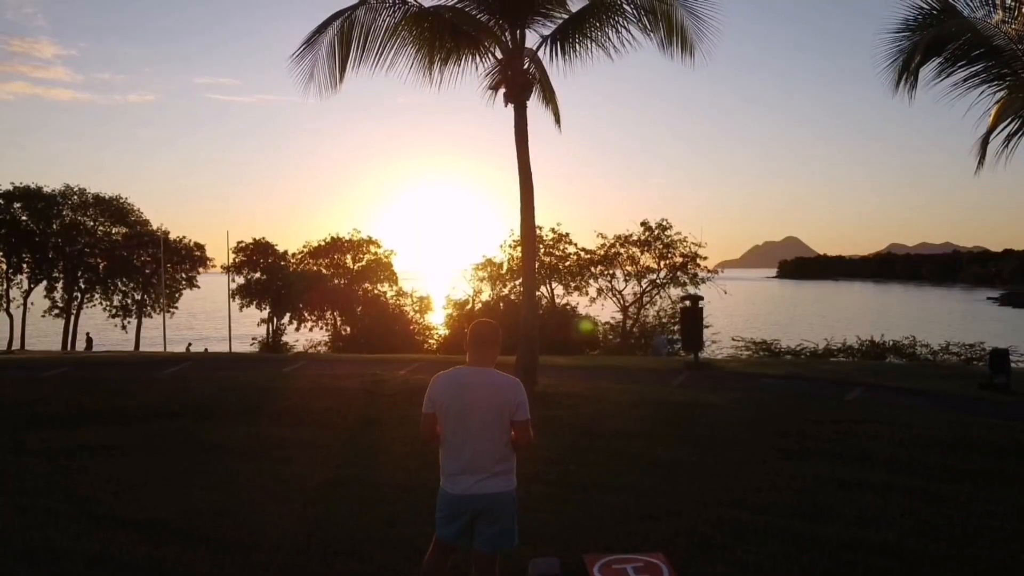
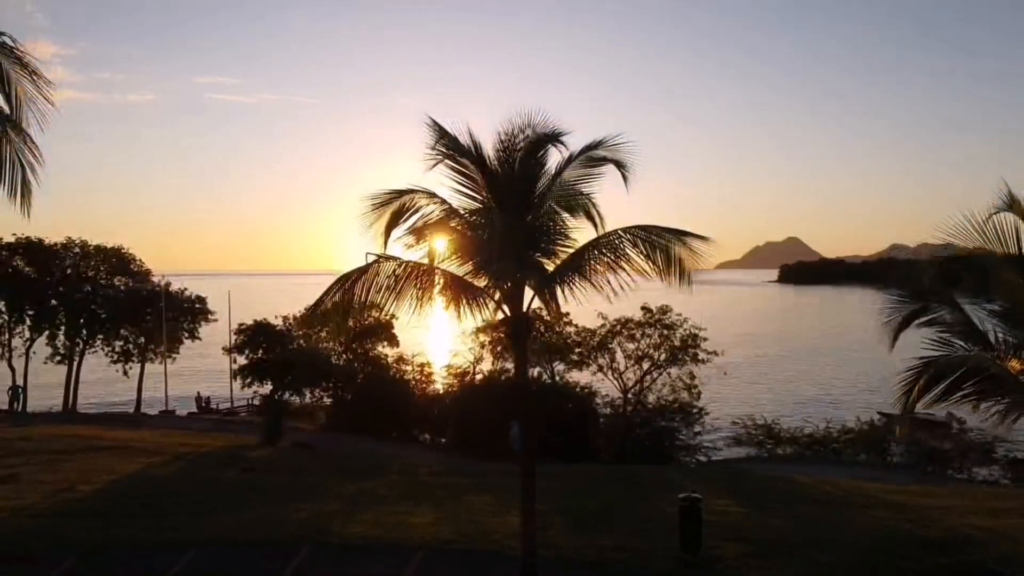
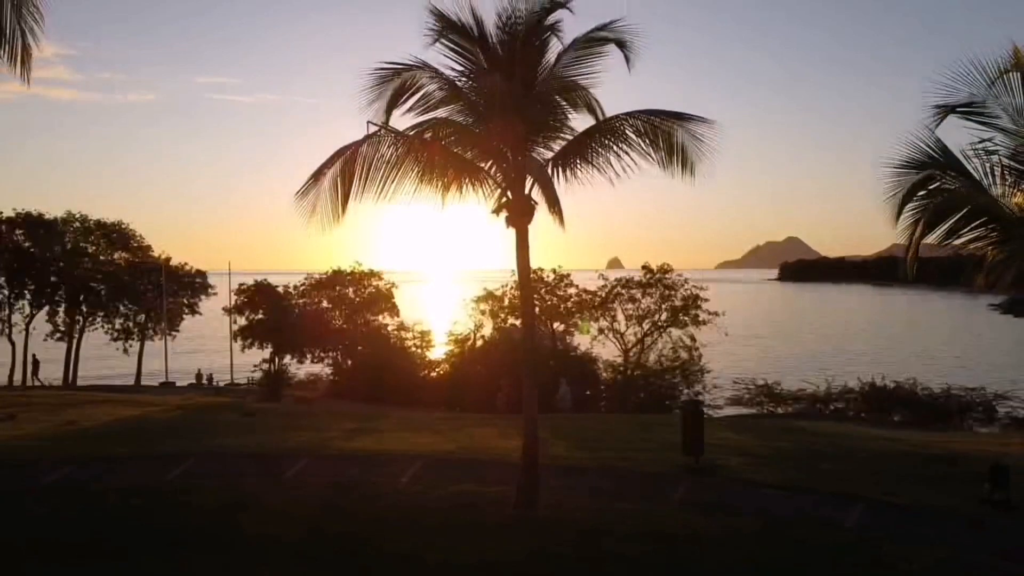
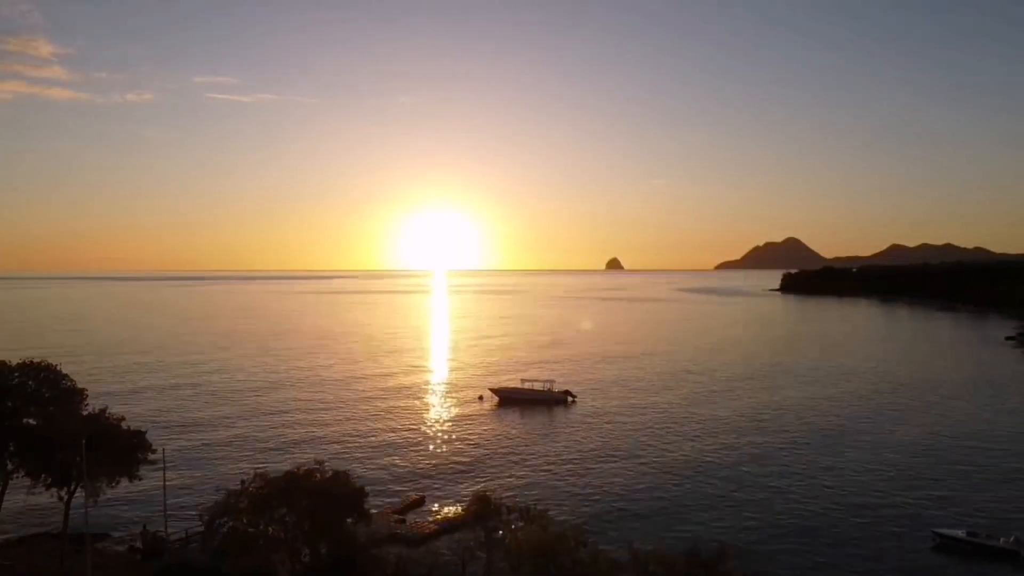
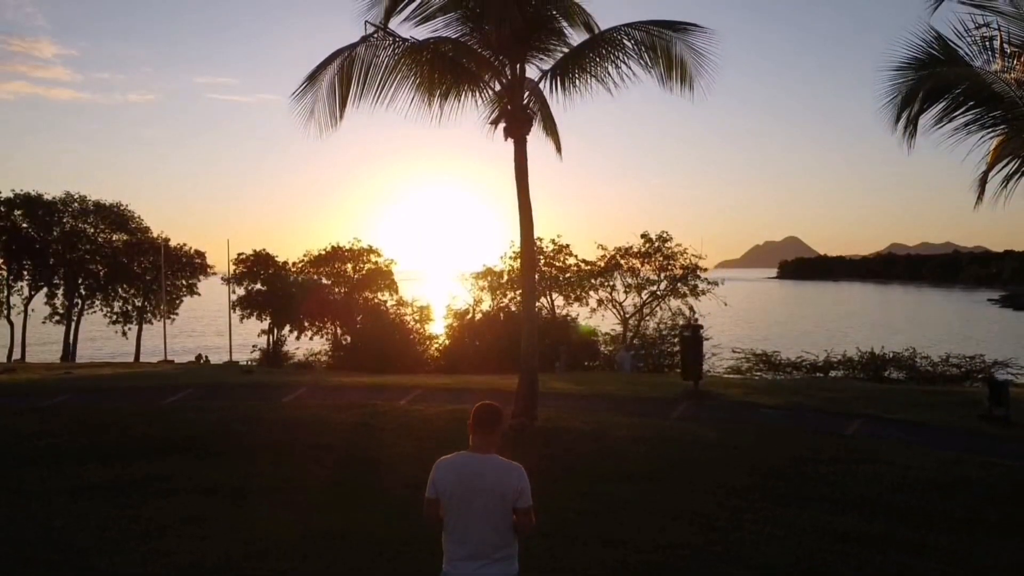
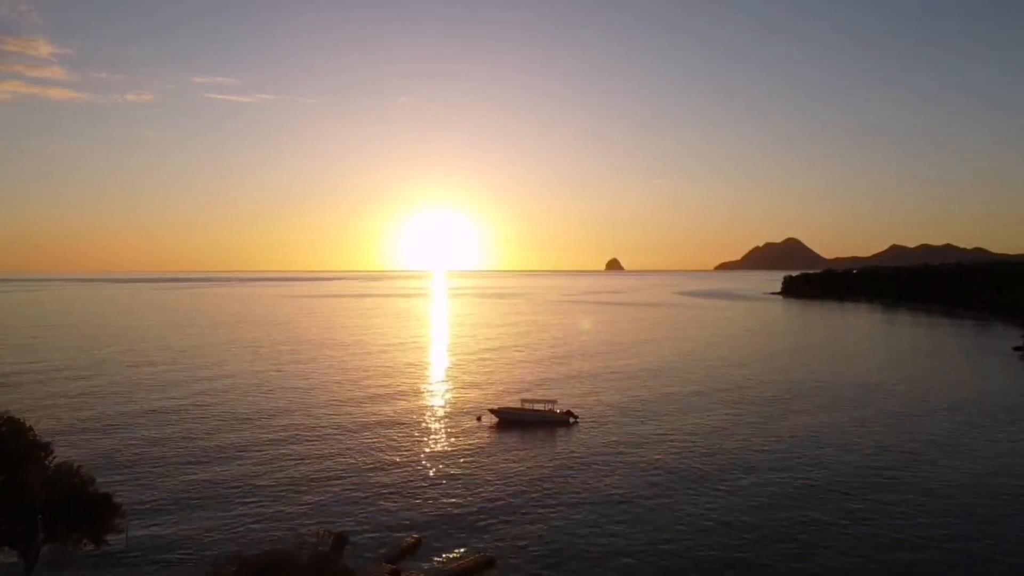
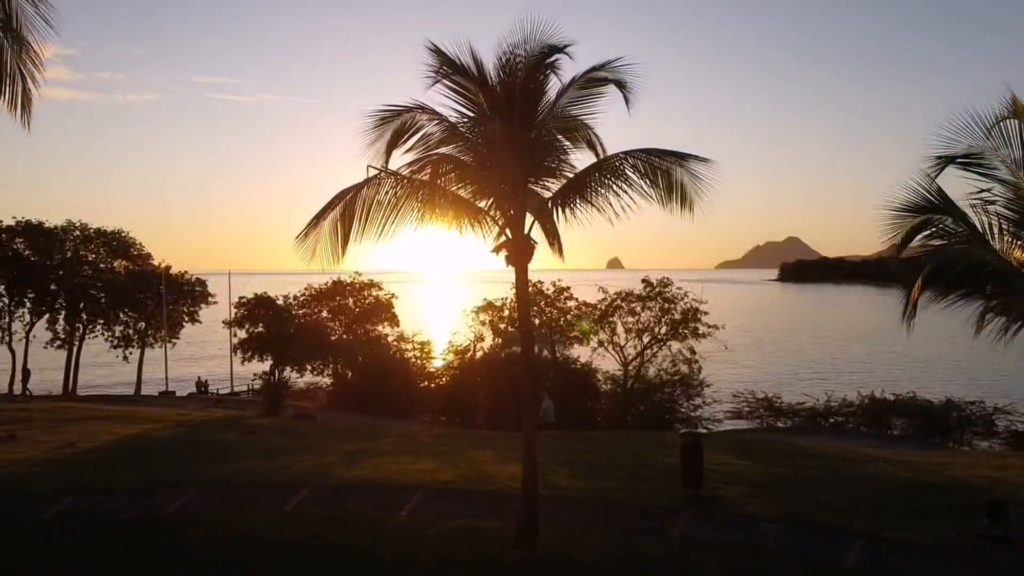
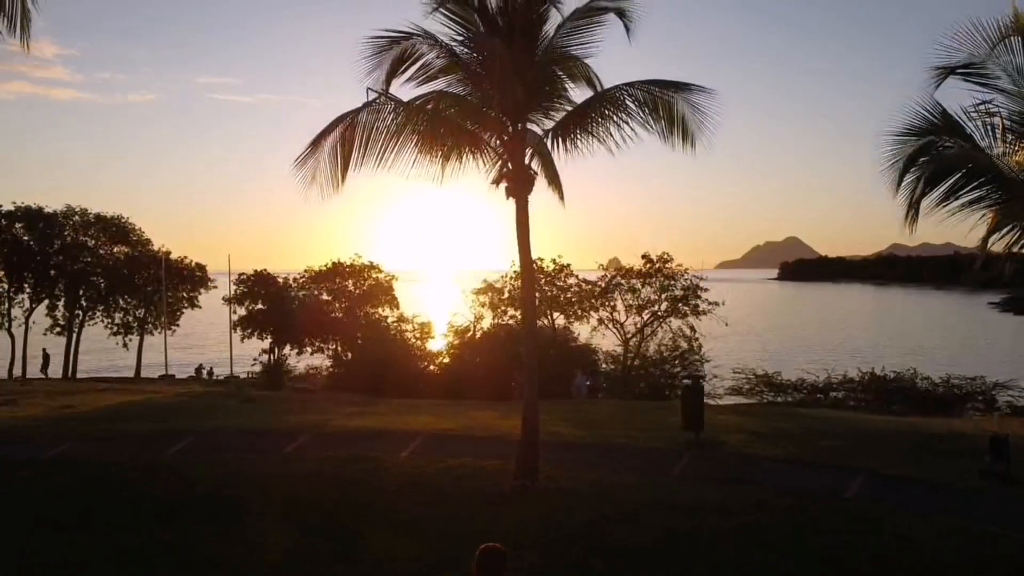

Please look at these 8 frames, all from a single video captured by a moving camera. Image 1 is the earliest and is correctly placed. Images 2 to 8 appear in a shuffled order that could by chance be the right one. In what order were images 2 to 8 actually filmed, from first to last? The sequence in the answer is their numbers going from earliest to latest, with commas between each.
5, 8, 3, 7, 2, 4, 6
